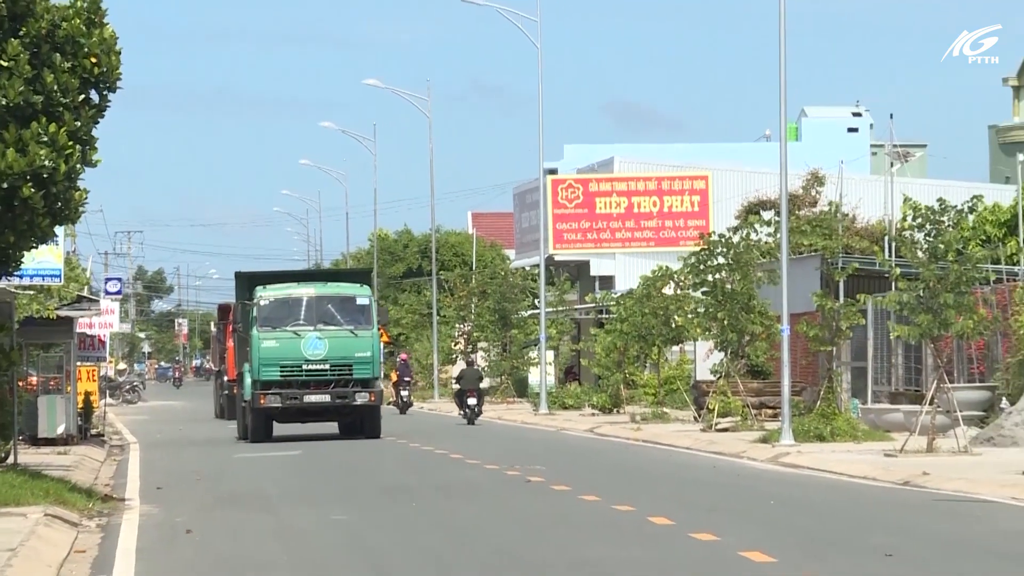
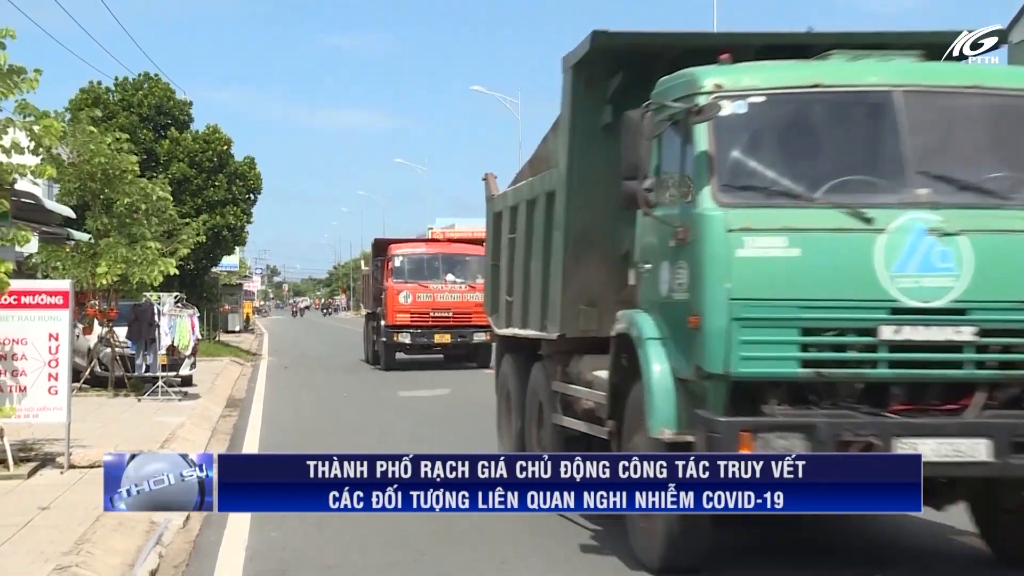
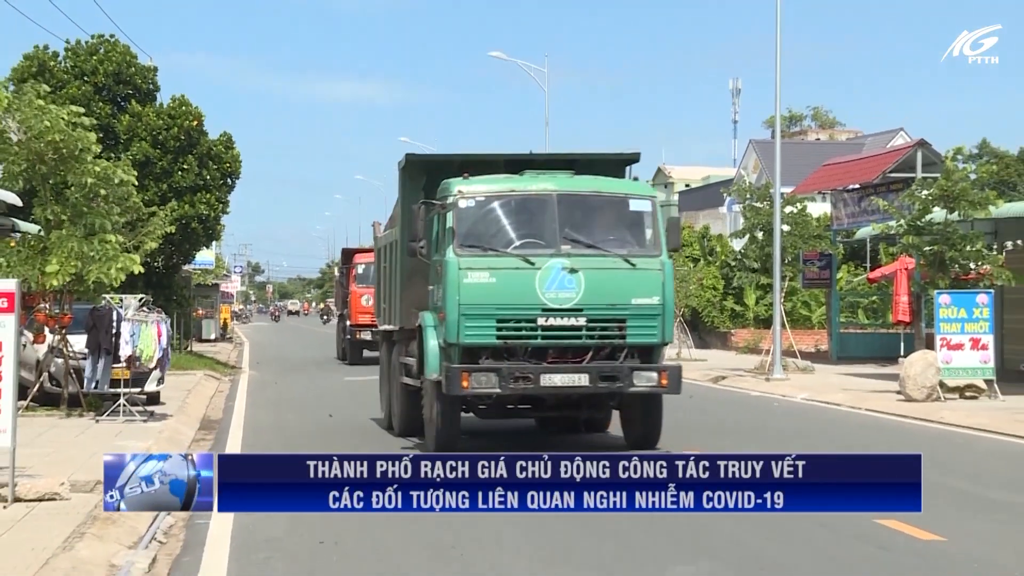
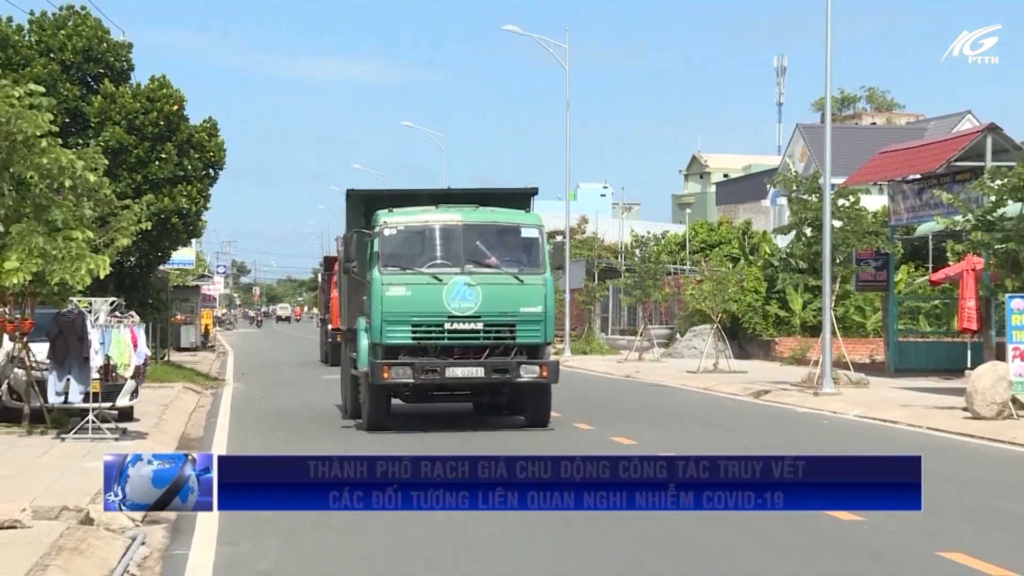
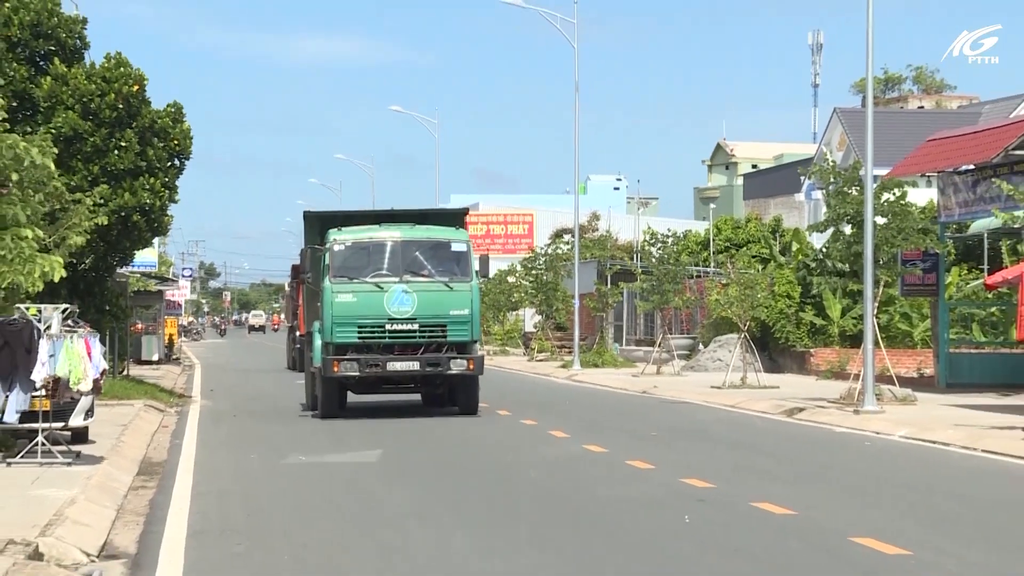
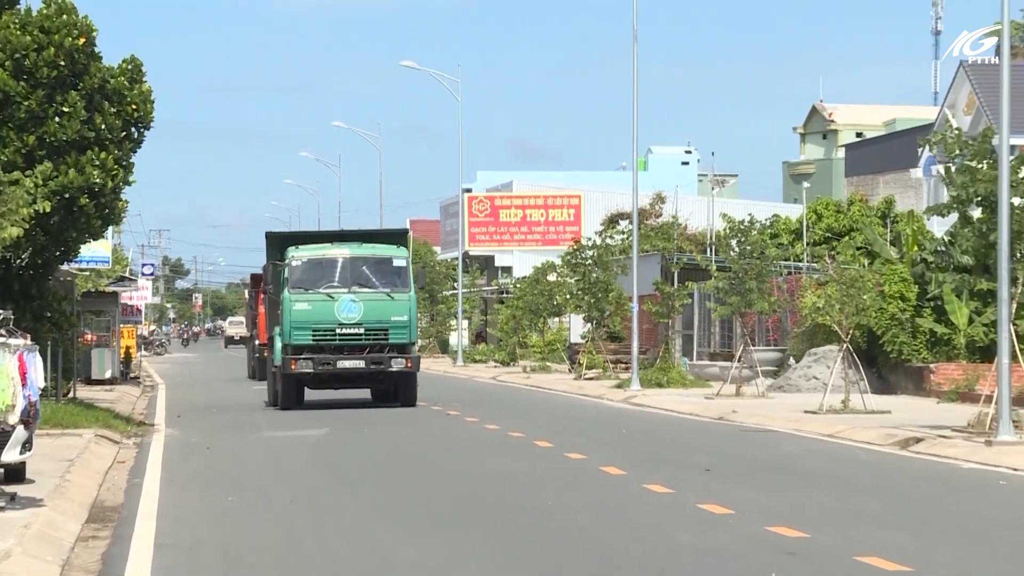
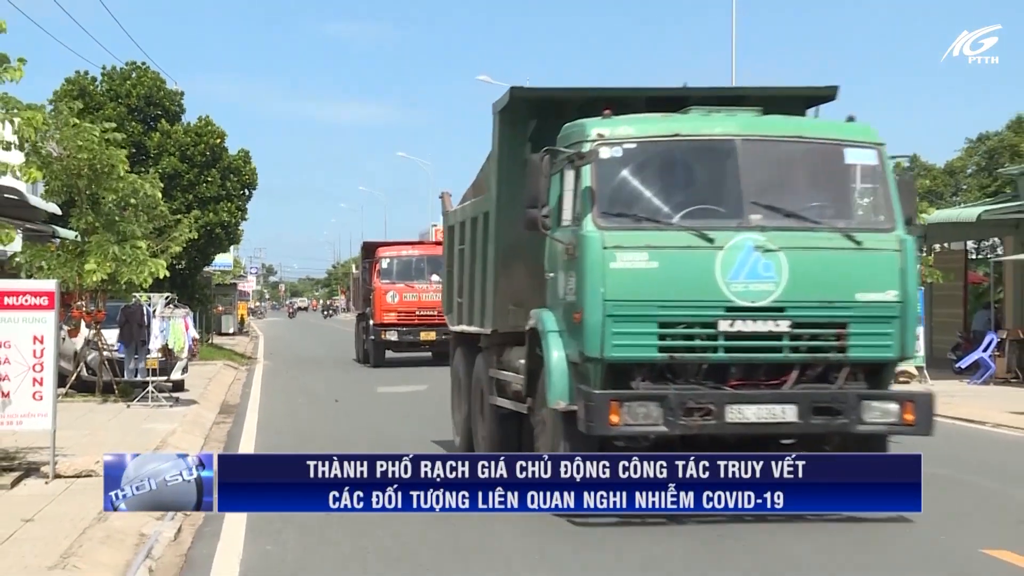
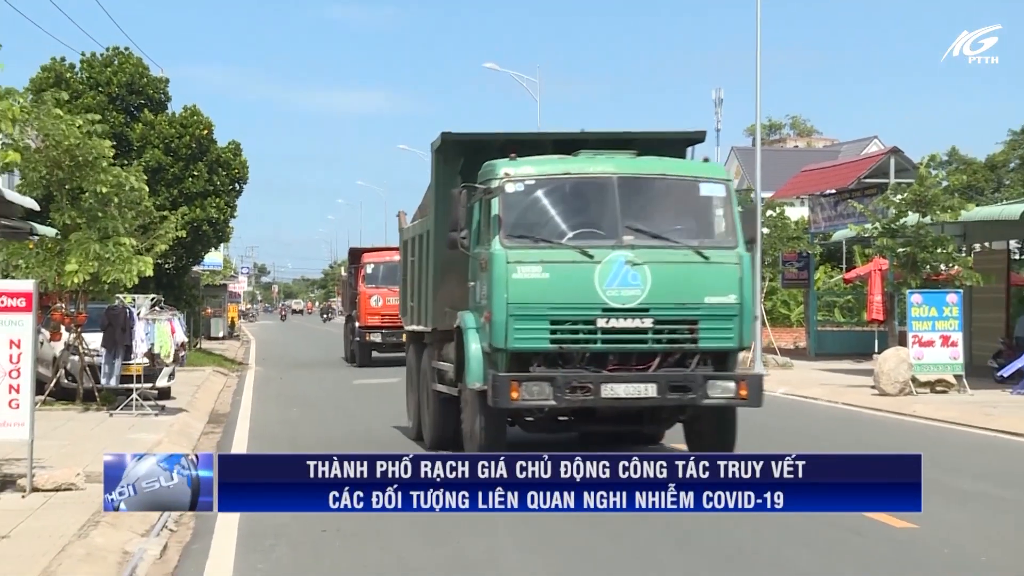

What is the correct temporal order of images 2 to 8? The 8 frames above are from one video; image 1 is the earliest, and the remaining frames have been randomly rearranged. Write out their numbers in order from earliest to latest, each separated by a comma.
6, 5, 4, 3, 8, 7, 2
